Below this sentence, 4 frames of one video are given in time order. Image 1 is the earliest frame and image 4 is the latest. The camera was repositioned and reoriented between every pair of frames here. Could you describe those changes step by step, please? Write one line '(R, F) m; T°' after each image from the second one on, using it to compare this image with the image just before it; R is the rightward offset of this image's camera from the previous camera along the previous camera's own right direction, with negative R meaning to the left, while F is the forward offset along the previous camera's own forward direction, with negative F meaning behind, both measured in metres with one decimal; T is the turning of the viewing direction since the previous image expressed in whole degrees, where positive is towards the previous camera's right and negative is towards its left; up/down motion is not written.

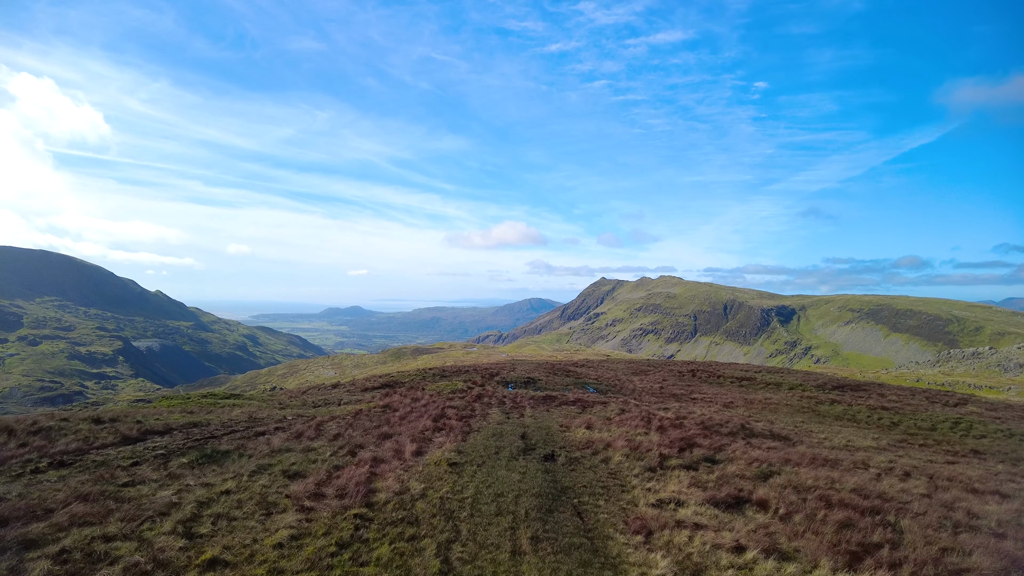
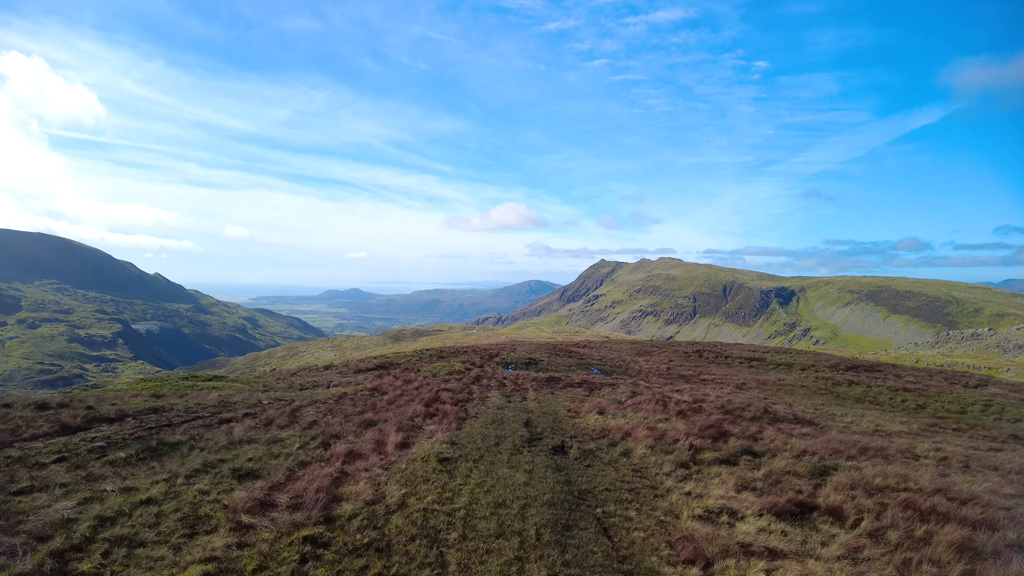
(-0.2, +3.5) m; 0°
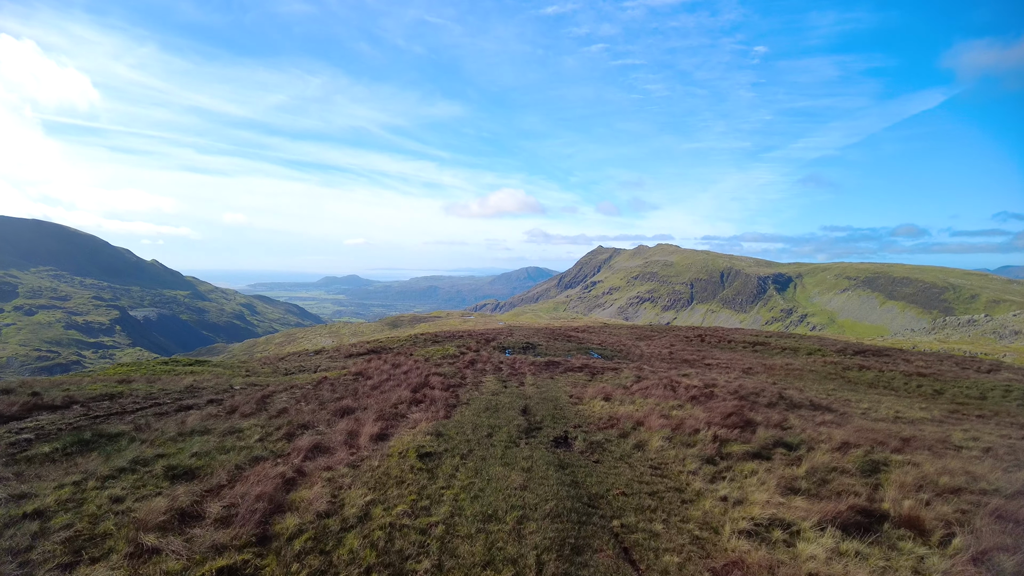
(+0.1, +2.6) m; 0°
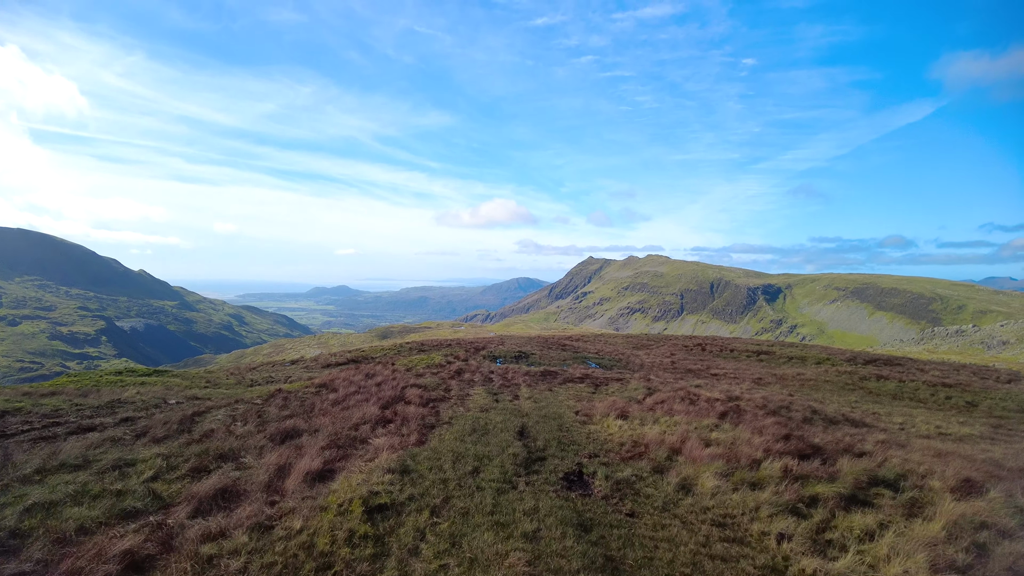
(-0.1, +4.0) m; +1°
